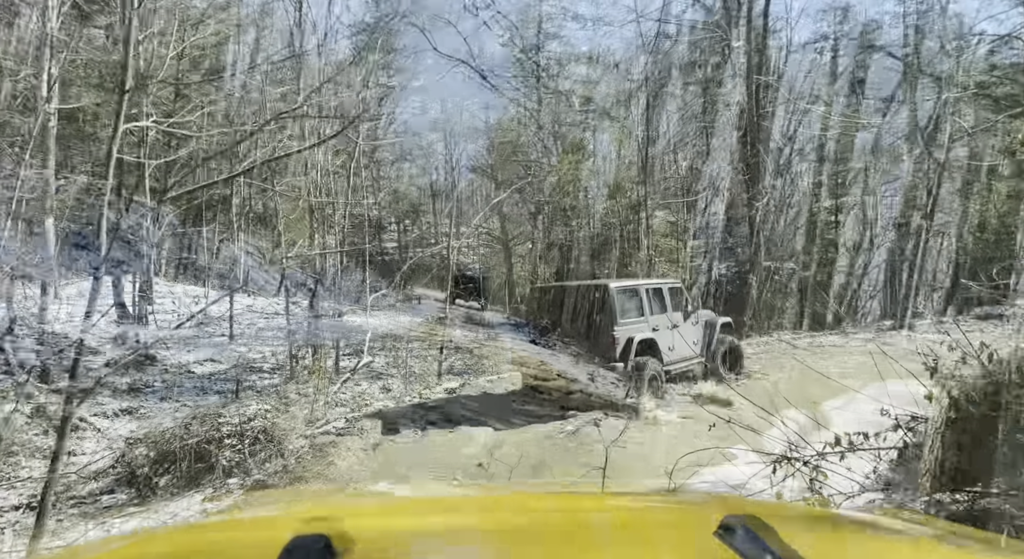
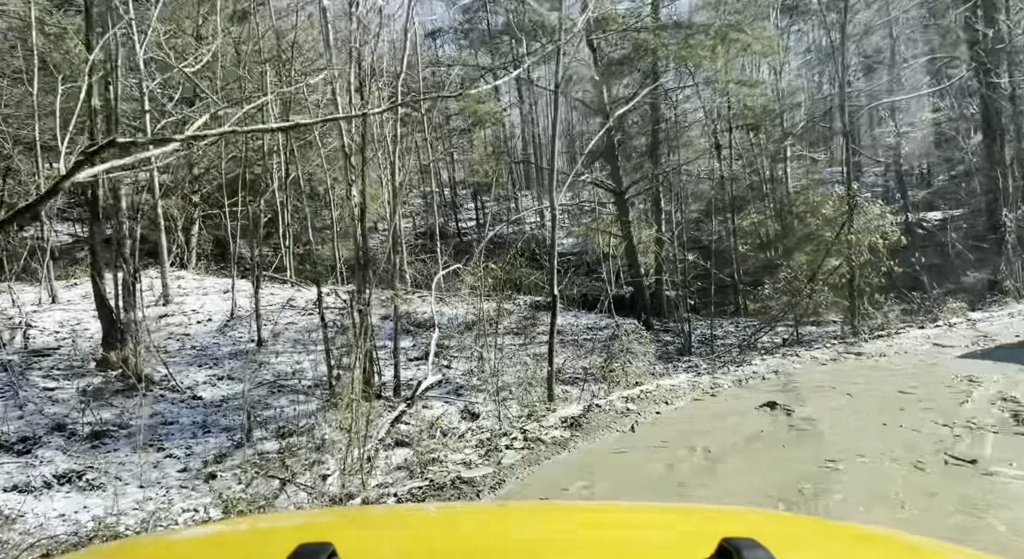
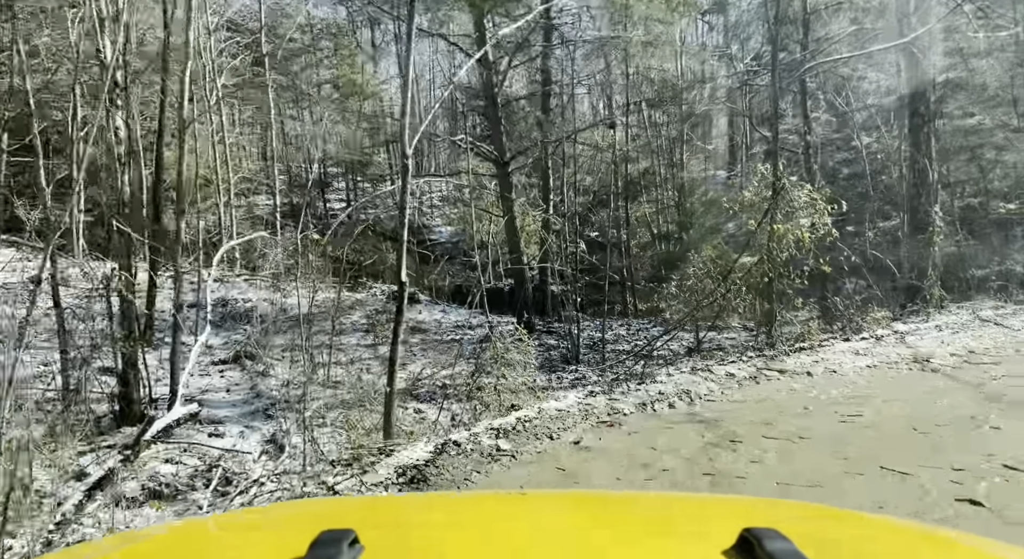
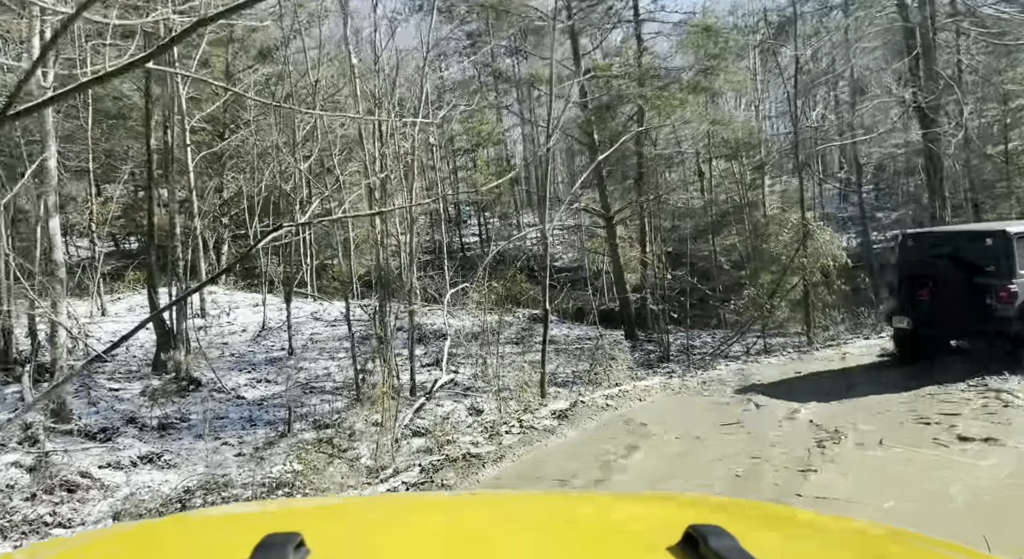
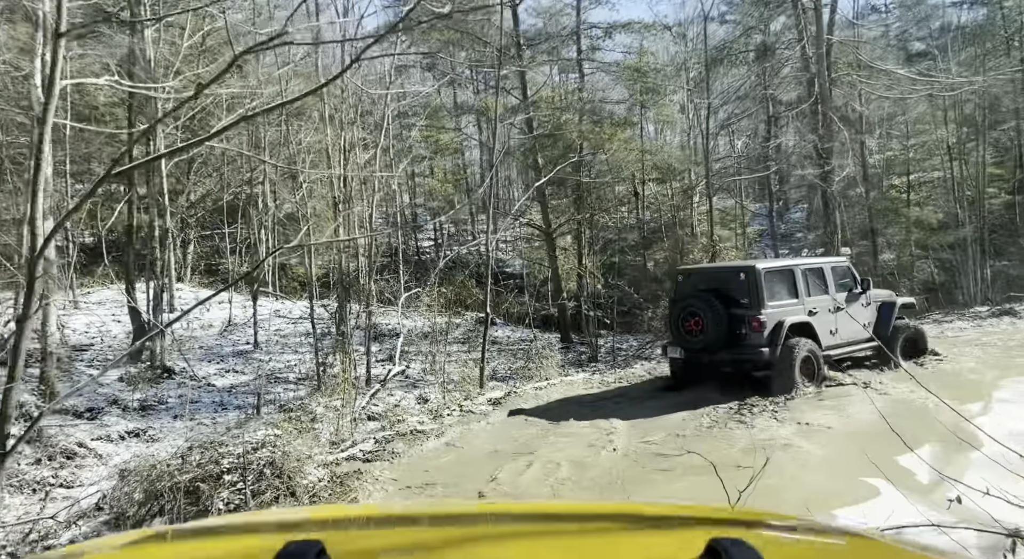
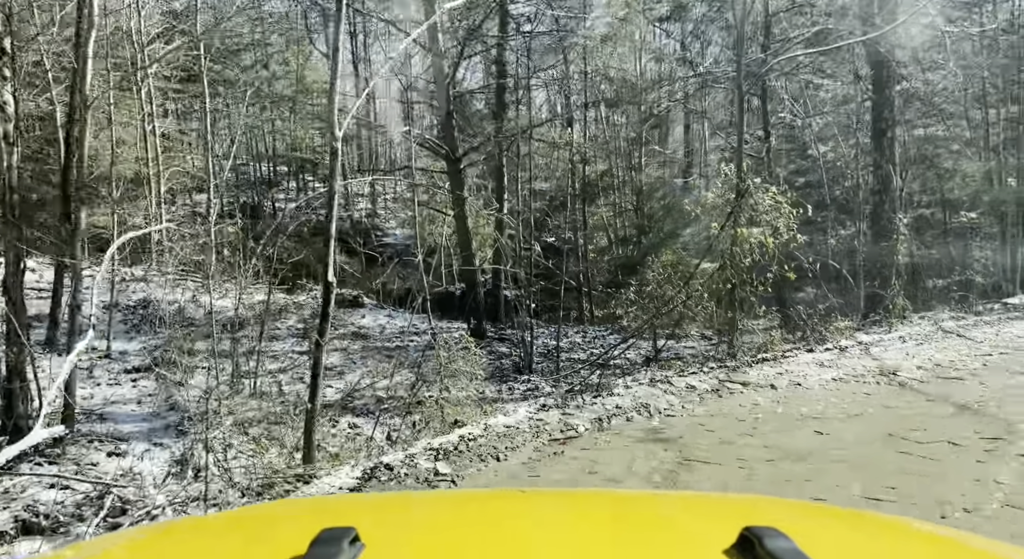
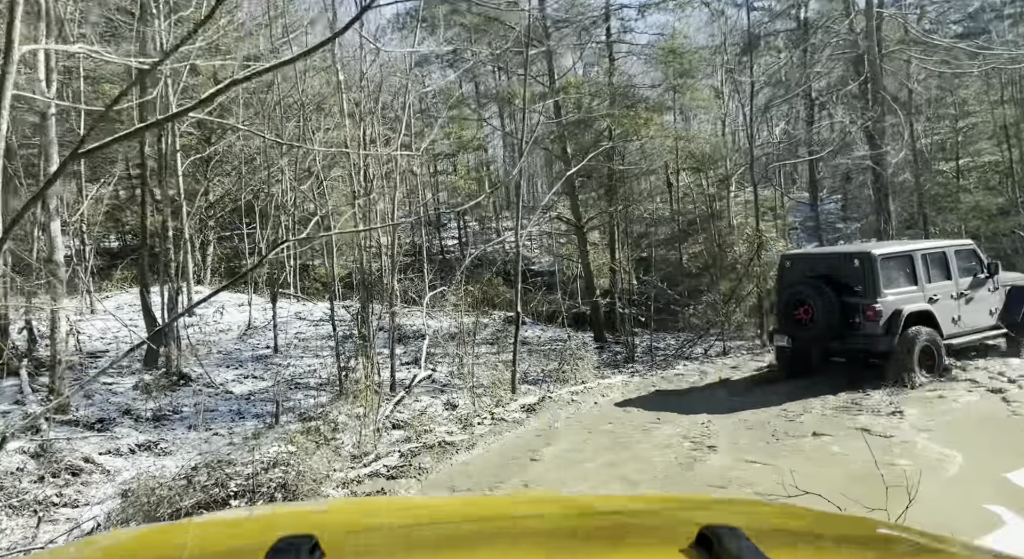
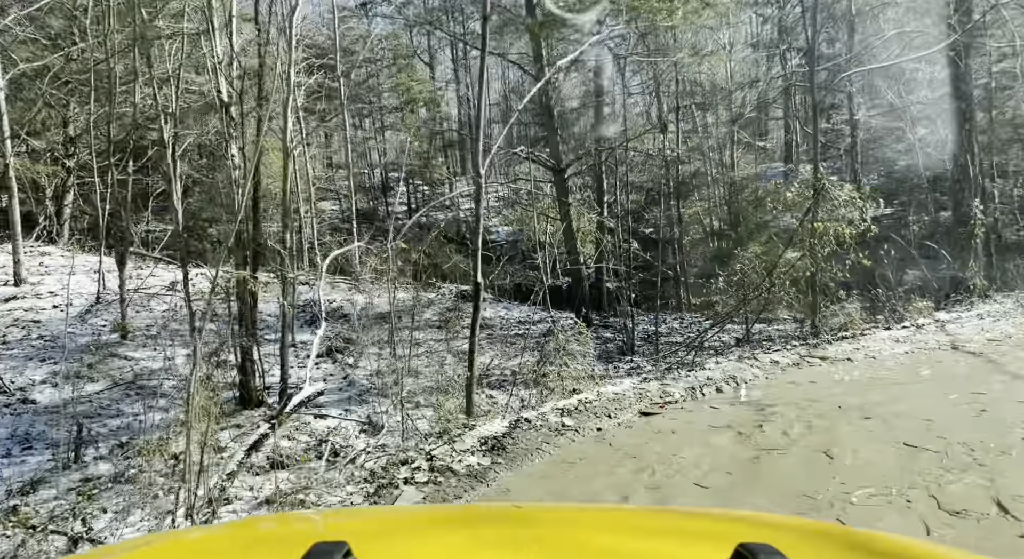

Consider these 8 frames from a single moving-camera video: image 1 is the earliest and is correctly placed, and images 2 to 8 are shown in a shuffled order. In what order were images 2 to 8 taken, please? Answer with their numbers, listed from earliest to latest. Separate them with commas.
5, 7, 4, 2, 8, 3, 6
